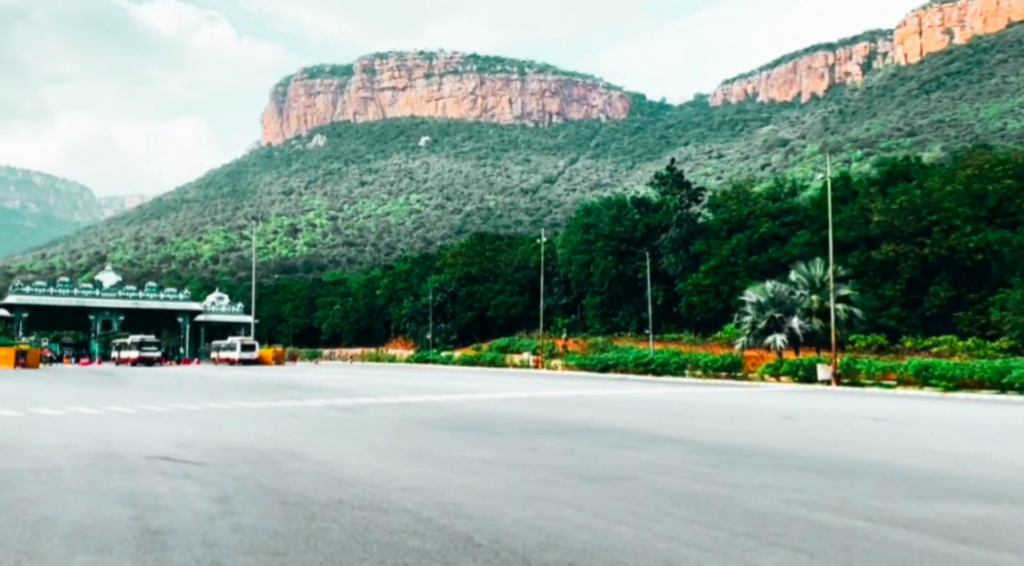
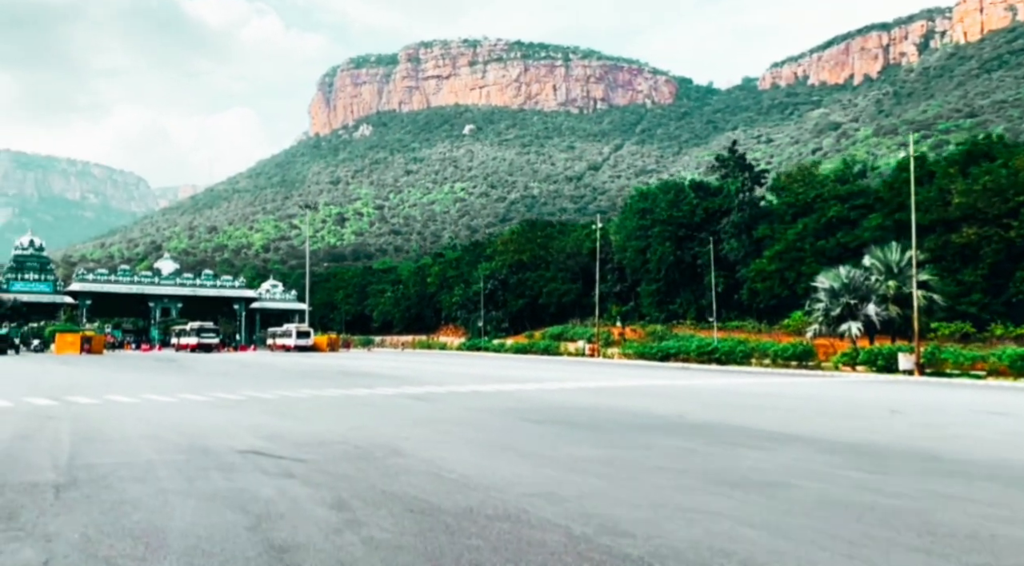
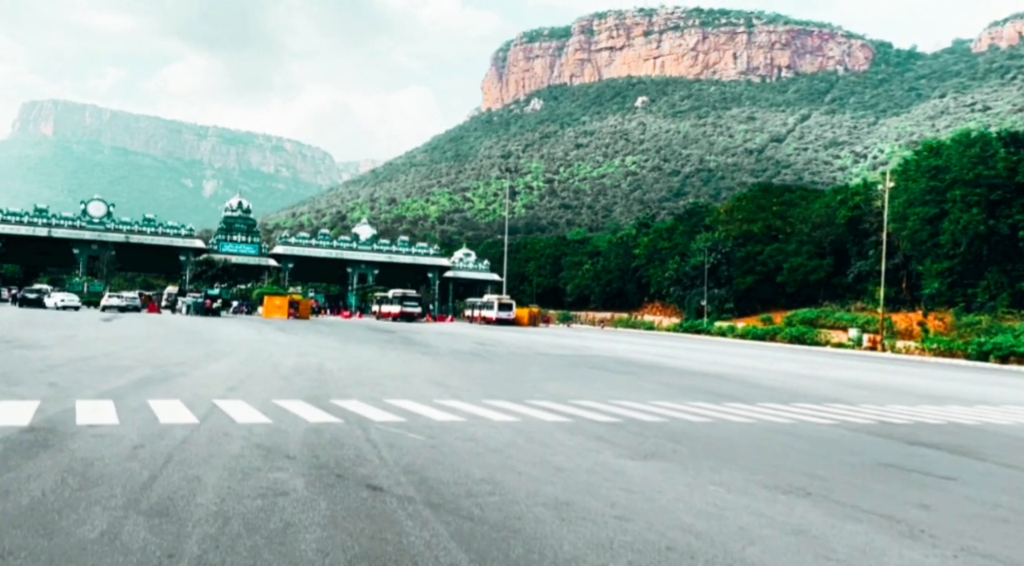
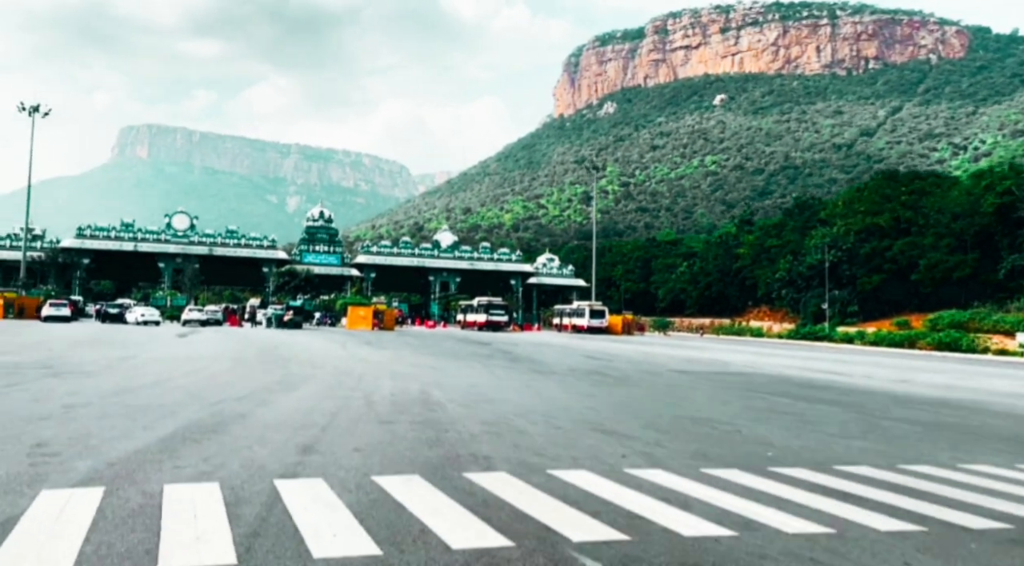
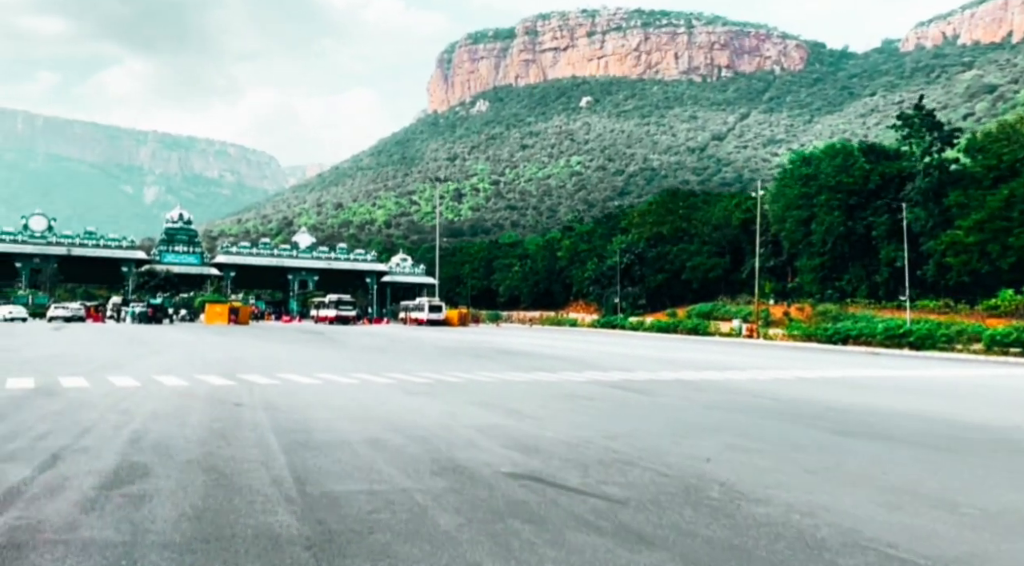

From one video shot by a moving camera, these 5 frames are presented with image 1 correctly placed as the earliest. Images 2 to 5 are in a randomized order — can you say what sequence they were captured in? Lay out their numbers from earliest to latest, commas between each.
2, 5, 3, 4
